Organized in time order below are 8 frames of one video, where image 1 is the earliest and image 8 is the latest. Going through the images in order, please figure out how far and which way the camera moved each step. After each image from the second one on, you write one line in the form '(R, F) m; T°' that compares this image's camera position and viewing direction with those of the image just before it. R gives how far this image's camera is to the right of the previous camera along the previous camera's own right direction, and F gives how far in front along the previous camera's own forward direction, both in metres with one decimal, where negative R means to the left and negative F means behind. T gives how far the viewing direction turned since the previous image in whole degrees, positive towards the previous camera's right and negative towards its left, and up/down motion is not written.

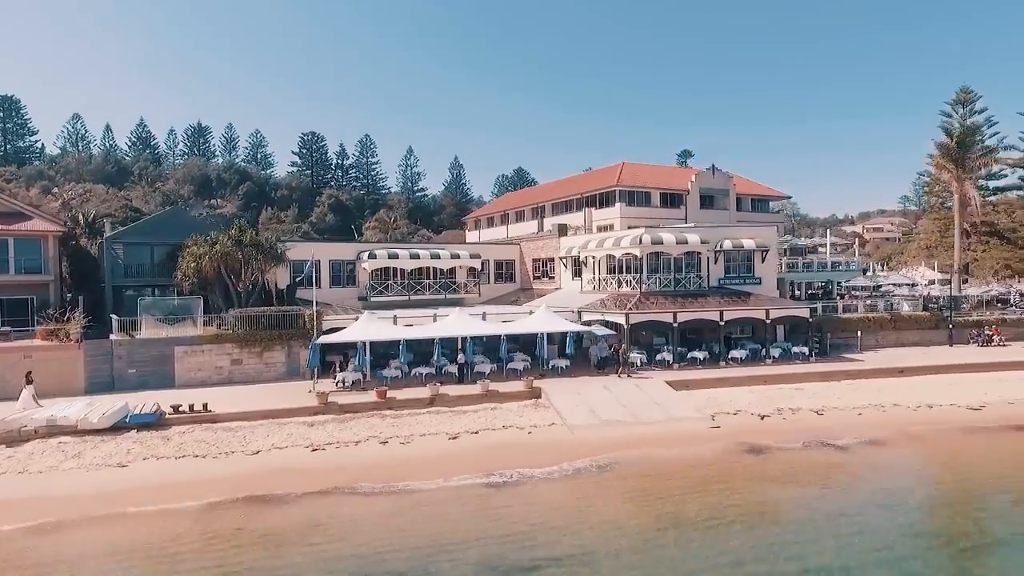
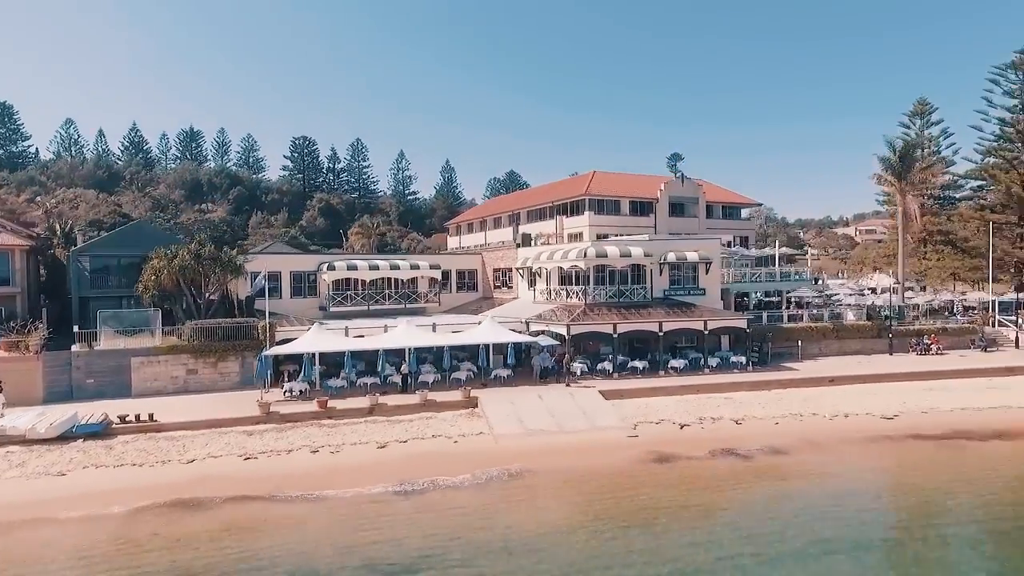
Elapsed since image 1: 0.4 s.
(+1.5, -0.7) m; 0°
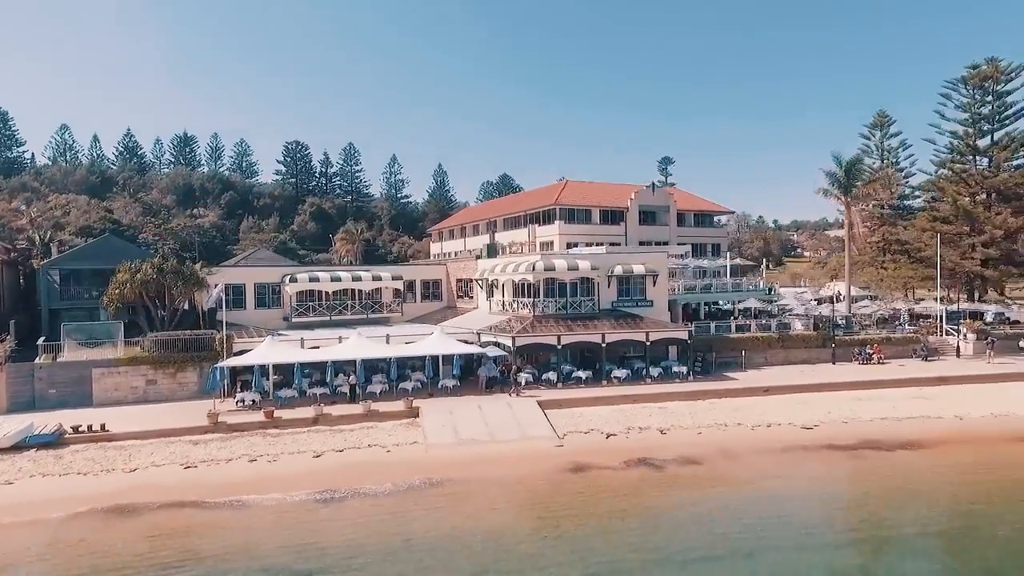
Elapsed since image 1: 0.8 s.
(+1.6, -0.7) m; 0°
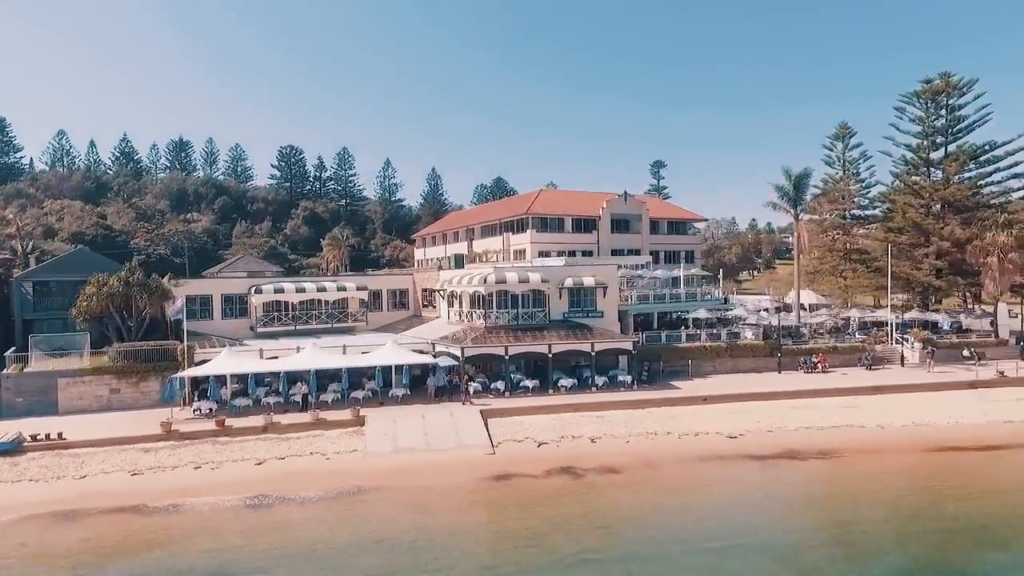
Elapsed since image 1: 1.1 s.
(+1.7, -0.7) m; 0°
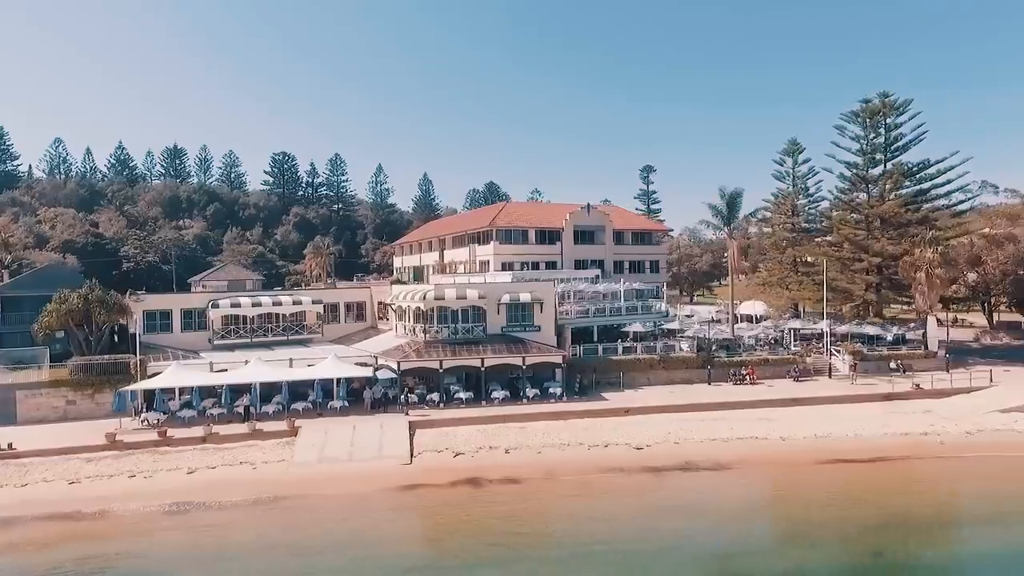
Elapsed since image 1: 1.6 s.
(+2.3, -1.1) m; -1°
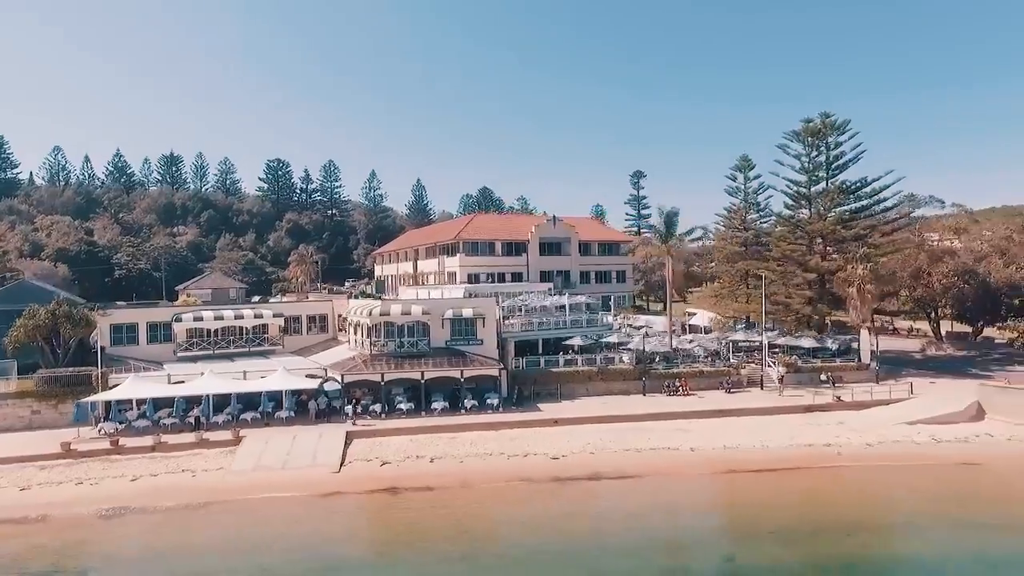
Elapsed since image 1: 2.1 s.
(+2.4, -1.2) m; -1°
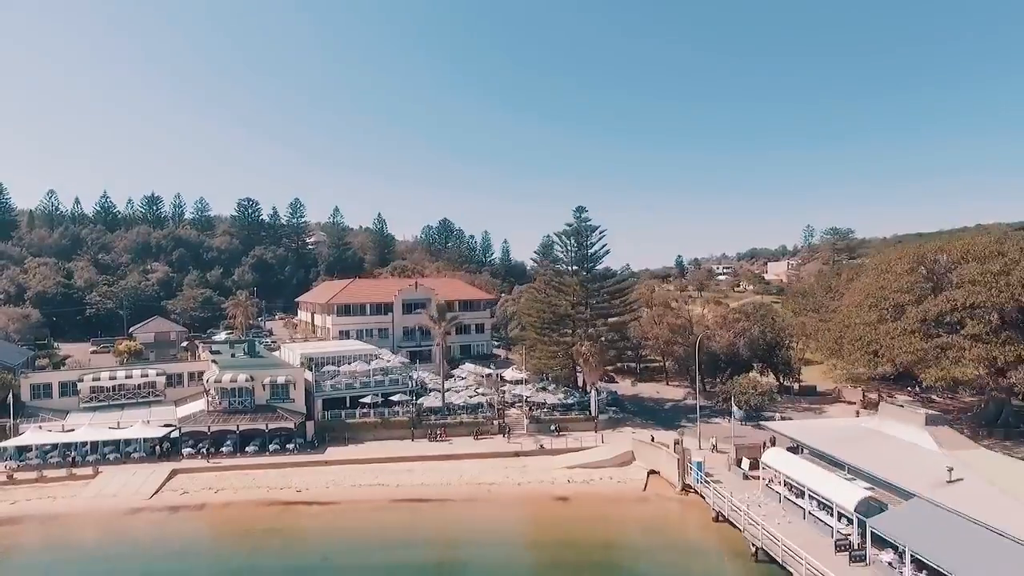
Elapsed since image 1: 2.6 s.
(+10.9, -8.2) m; -2°
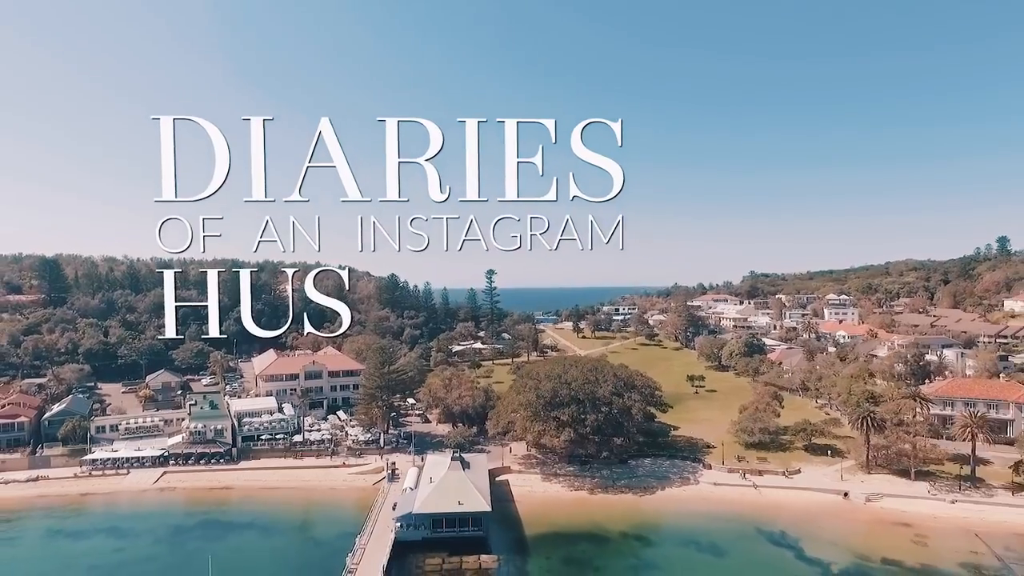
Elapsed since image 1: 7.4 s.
(+19.2, -30.5) m; -1°
